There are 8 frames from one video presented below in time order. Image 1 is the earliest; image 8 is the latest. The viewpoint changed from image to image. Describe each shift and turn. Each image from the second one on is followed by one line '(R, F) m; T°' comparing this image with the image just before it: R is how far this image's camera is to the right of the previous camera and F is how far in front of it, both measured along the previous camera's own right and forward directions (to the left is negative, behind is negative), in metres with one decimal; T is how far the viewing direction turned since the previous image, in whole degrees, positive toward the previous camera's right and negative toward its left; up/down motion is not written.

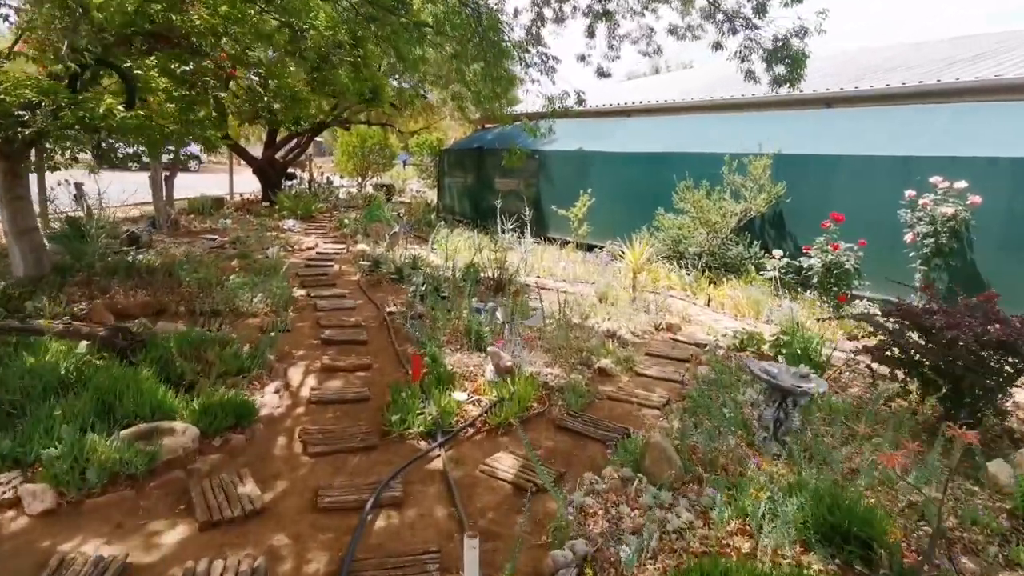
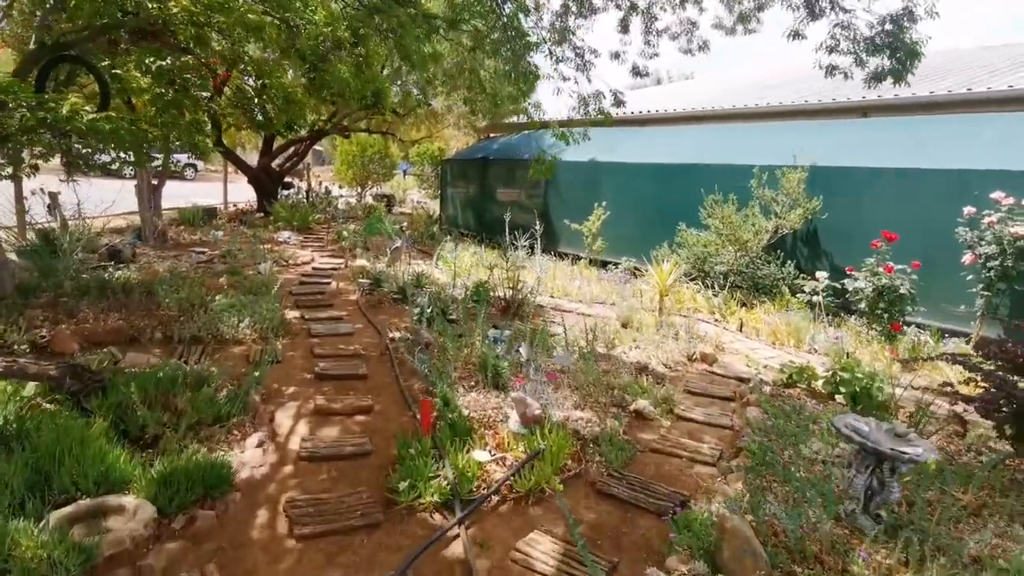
(-0.2, +0.6) m; 0°
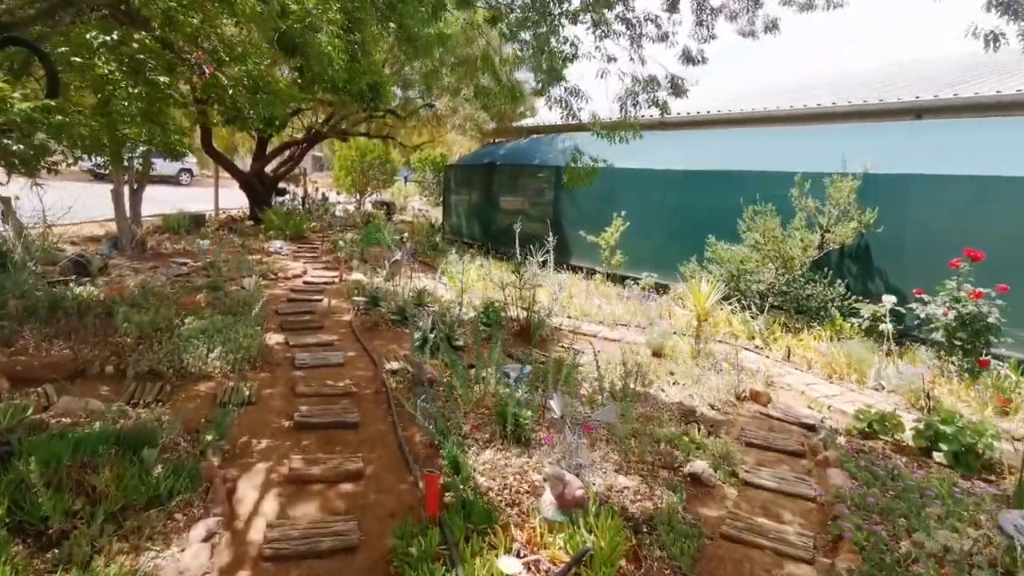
(-0.1, +0.8) m; 0°
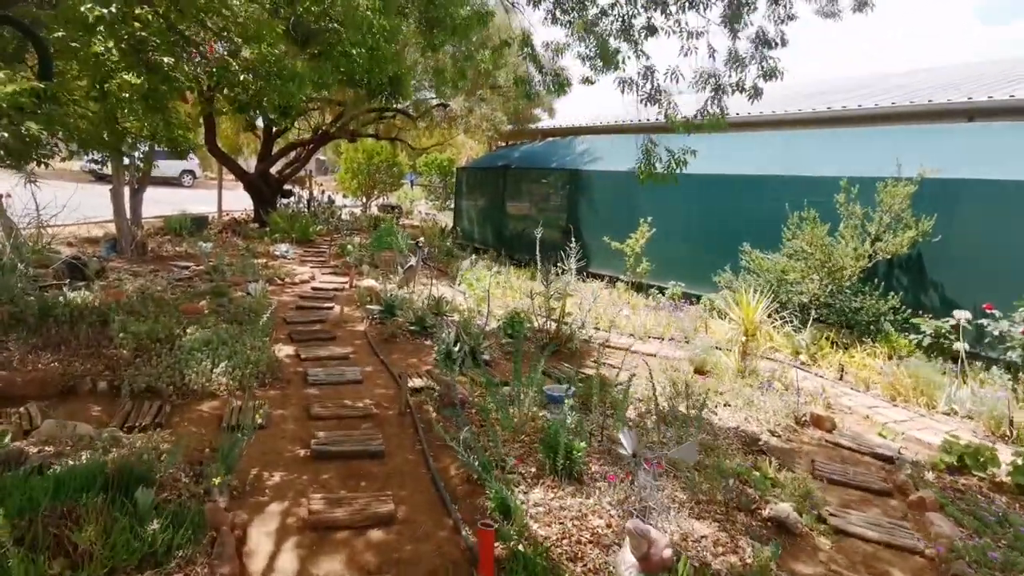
(-0.3, +0.4) m; 0°
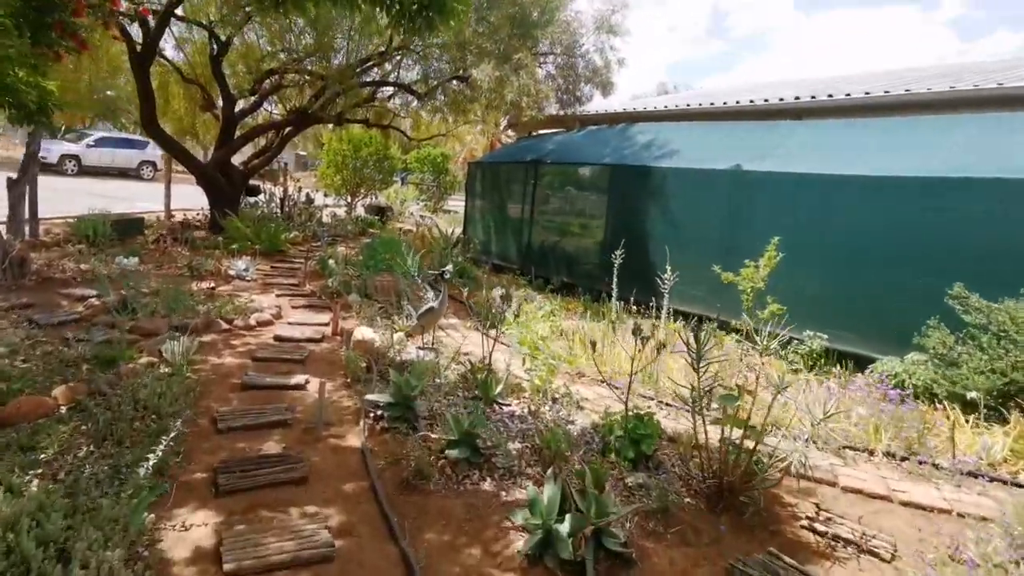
(-0.8, +2.6) m; +2°
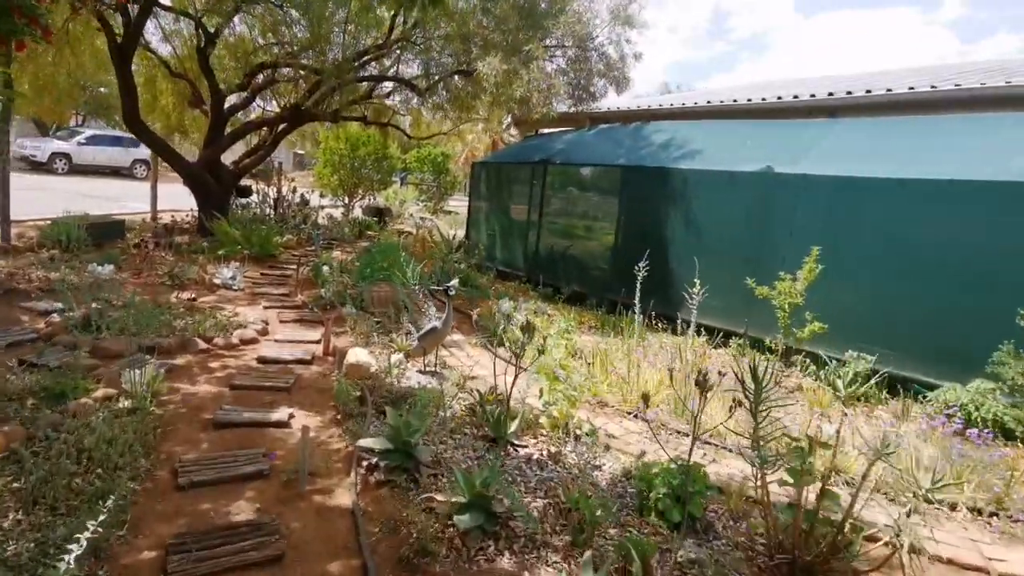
(-0.1, +0.5) m; 0°
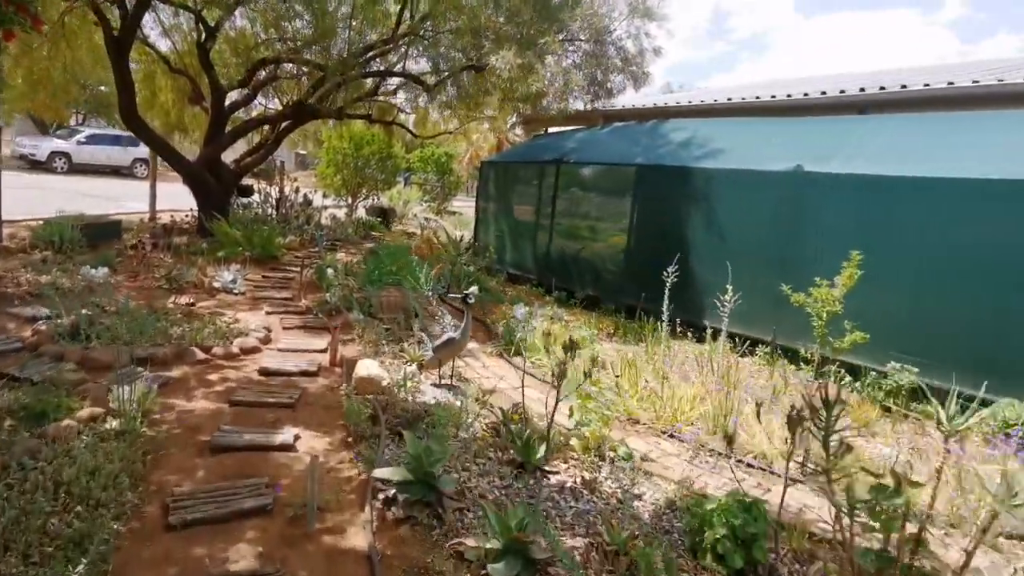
(-0.1, +0.3) m; 0°
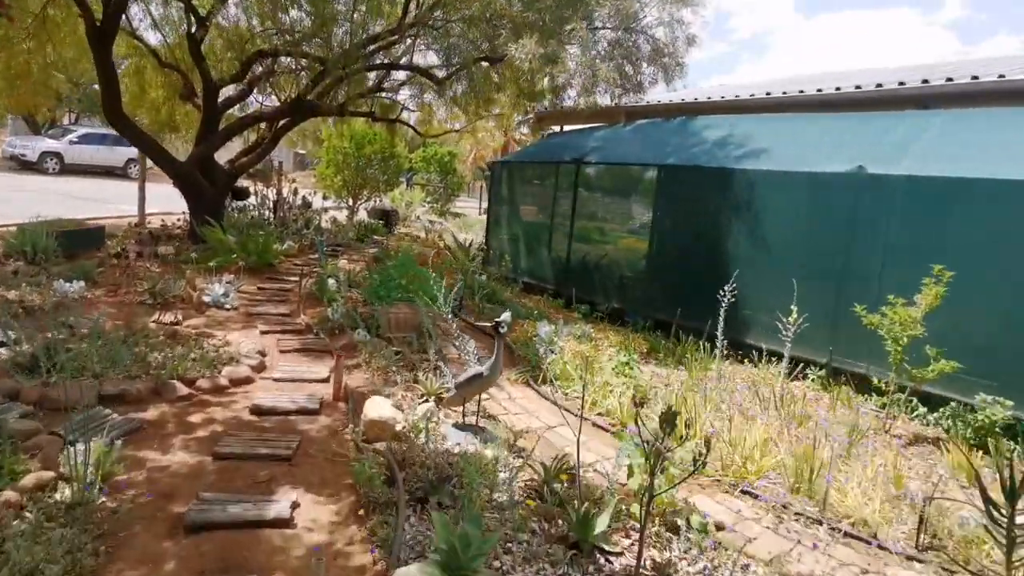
(-0.2, +0.6) m; 0°
